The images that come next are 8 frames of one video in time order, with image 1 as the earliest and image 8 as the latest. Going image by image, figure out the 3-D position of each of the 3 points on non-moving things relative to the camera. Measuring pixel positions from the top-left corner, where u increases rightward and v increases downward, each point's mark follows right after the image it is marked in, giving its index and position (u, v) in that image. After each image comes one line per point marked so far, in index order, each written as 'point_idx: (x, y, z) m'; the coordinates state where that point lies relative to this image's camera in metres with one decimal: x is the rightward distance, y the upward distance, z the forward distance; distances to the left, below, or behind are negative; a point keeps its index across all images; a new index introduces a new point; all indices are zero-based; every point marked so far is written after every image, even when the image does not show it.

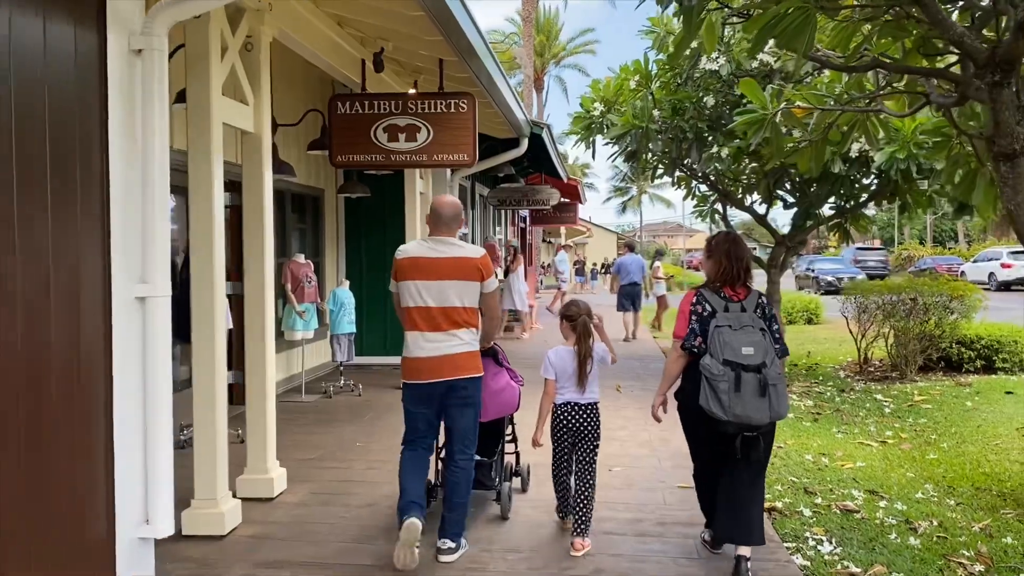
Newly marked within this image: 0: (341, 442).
0: (-1.3, -1.1, +6.4) m
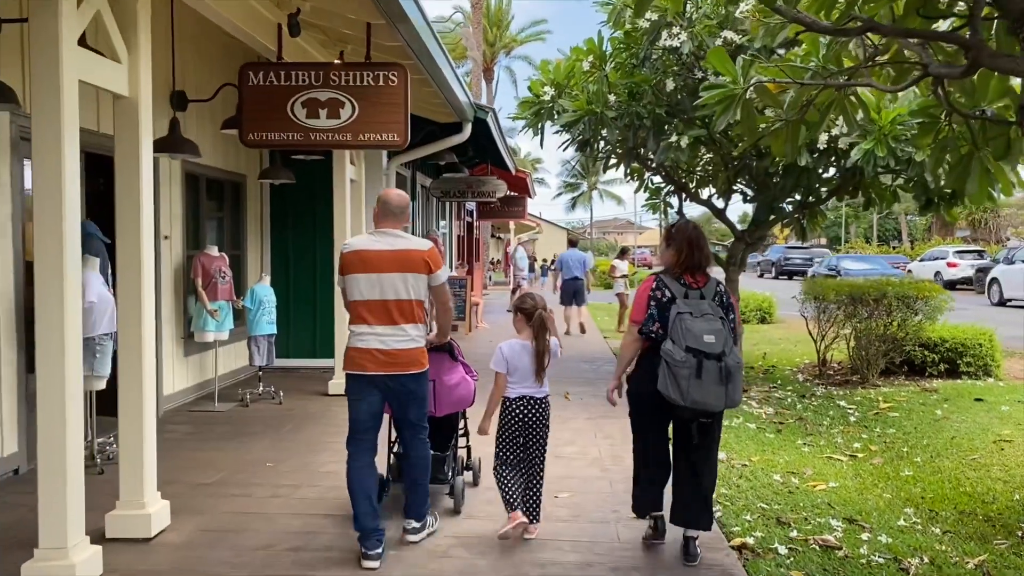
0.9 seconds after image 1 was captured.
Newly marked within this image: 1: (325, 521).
0: (-1.7, -1.1, +5.6) m
1: (-0.9, -1.2, +4.4) m
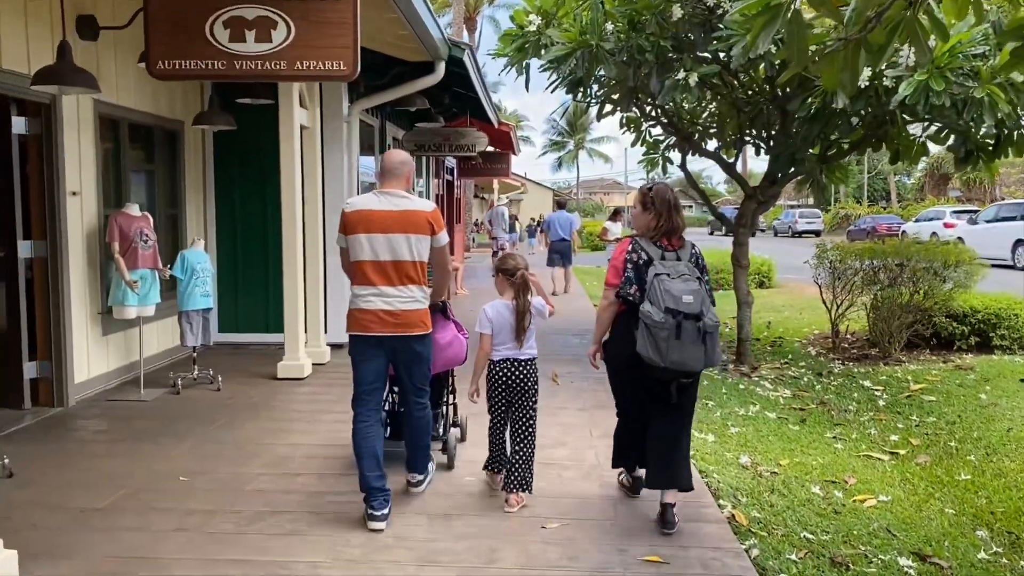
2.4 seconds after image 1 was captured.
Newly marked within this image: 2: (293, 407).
0: (-1.8, -0.9, +4.5) m
1: (-1.0, -1.1, +3.3) m
2: (-1.5, -0.8, +6.0) m
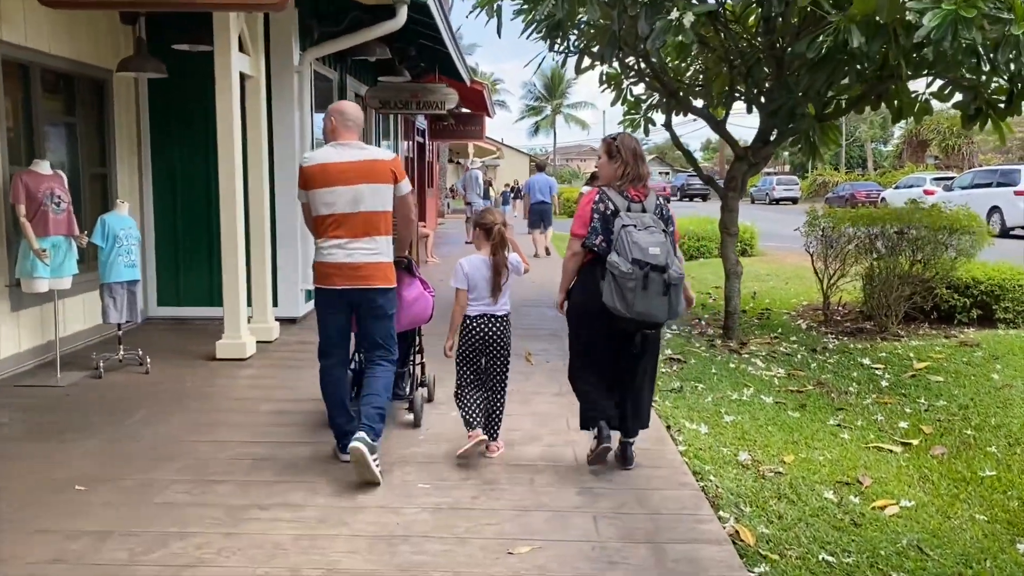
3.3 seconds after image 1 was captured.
0: (-2.0, -0.8, +3.7) m
1: (-1.2, -1.0, +2.6) m
2: (-1.7, -0.6, +5.3) m
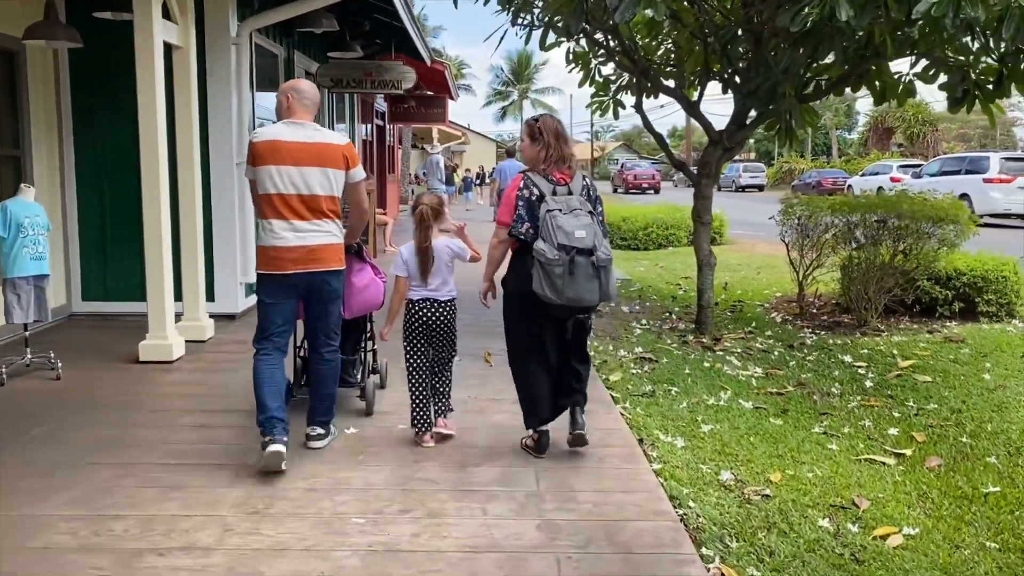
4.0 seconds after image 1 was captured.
0: (-2.1, -0.8, +3.2) m
1: (-1.3, -1.0, +2.0) m
2: (-2.0, -0.6, +4.7) m
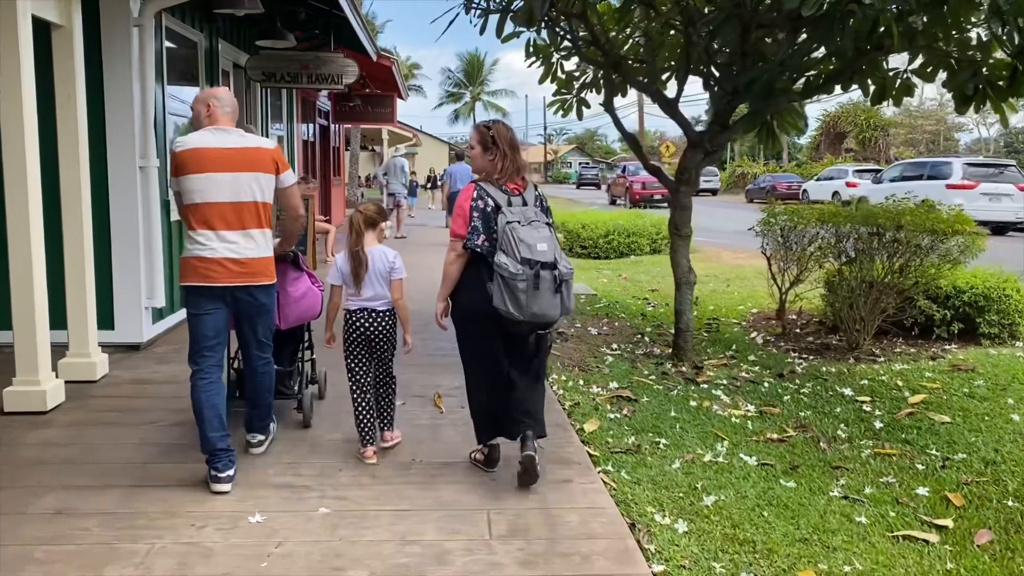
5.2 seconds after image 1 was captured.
0: (-2.2, -1.0, +2.1) m
1: (-1.4, -1.2, +1.0) m
2: (-2.1, -0.8, +3.7) m
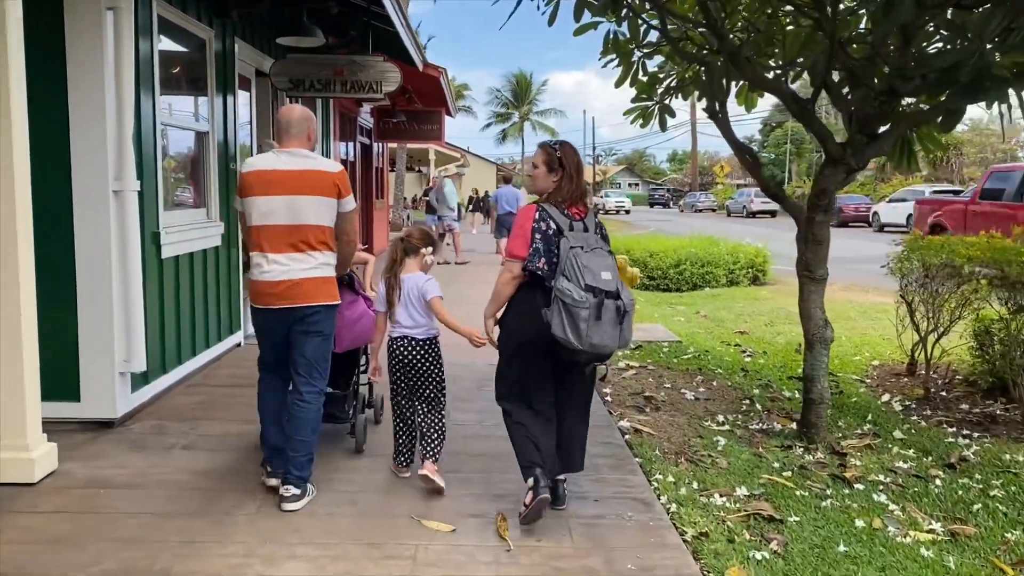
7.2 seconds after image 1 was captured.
0: (-2.0, -1.2, +0.8) m
1: (-1.2, -1.4, -0.4) m
2: (-1.8, -1.0, +2.3) m
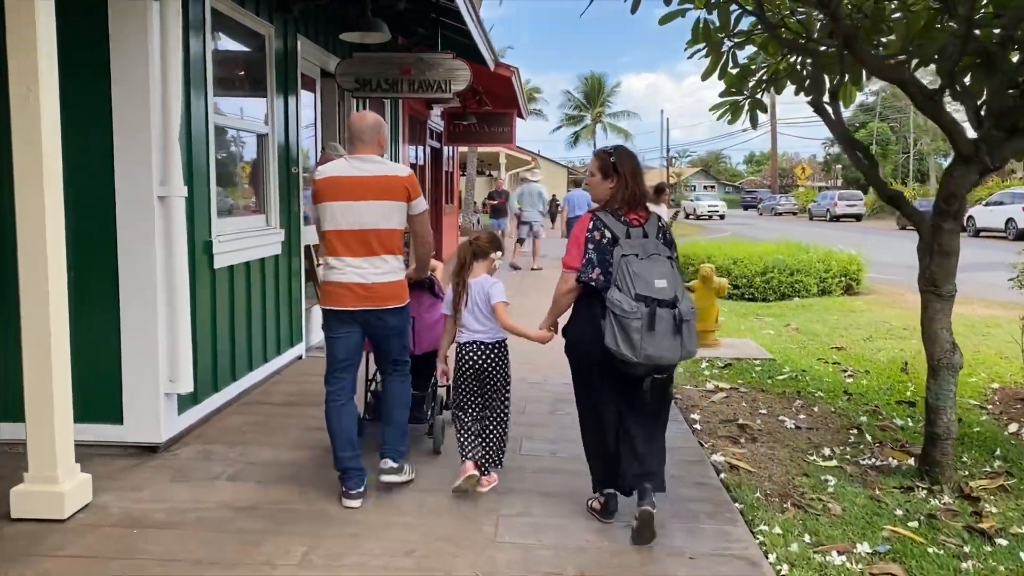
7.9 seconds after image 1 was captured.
0: (-2.0, -1.2, +0.4) m
1: (-1.2, -1.4, -0.8) m
2: (-1.6, -1.1, +2.0) m
